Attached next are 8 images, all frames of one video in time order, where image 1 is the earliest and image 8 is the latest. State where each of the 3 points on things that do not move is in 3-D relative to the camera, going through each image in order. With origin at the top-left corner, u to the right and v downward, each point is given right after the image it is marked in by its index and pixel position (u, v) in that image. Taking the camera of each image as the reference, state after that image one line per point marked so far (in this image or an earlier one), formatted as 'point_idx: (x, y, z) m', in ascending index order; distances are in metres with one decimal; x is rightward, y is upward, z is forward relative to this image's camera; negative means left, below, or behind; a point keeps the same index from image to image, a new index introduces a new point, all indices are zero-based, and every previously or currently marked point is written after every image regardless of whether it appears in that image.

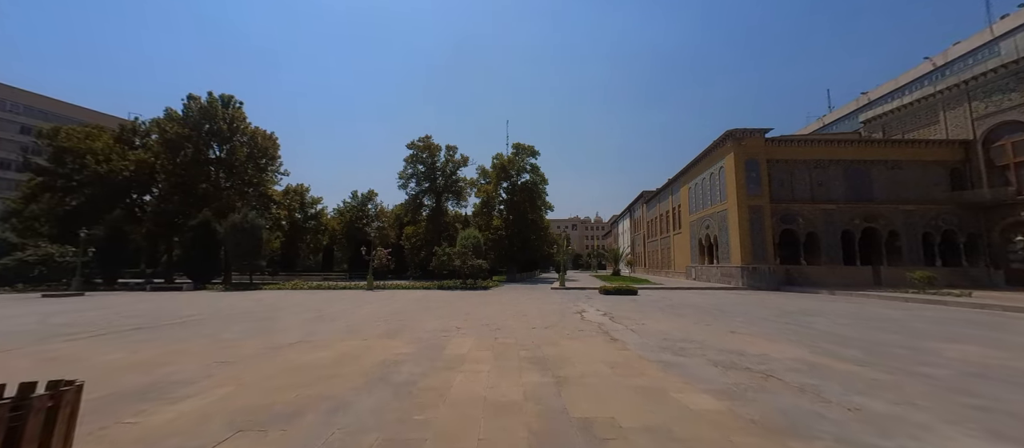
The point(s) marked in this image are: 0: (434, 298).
0: (-3.2, -3.2, +14.1) m
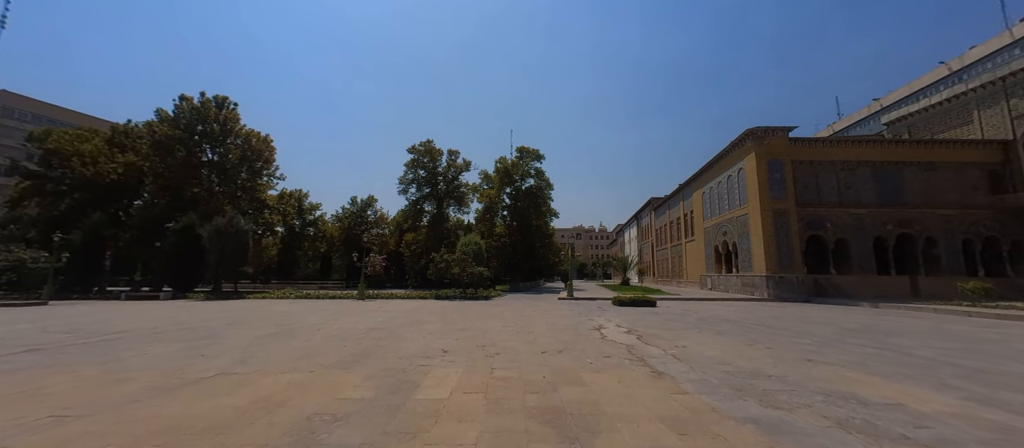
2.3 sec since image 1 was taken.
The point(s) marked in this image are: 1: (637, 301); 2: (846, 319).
0: (-3.1, -3.3, +12.6) m
1: (+4.9, -3.1, +13.0) m
2: (+9.6, -2.8, +9.4) m
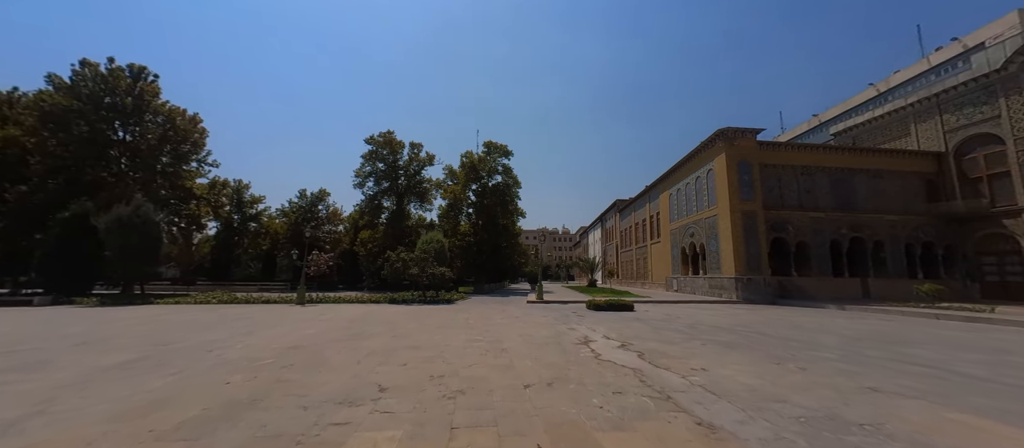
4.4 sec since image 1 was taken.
0: (-4.3, -3.1, +10.8) m
1: (+3.7, -3.0, +12.0) m
2: (+8.7, -2.7, +8.9) m
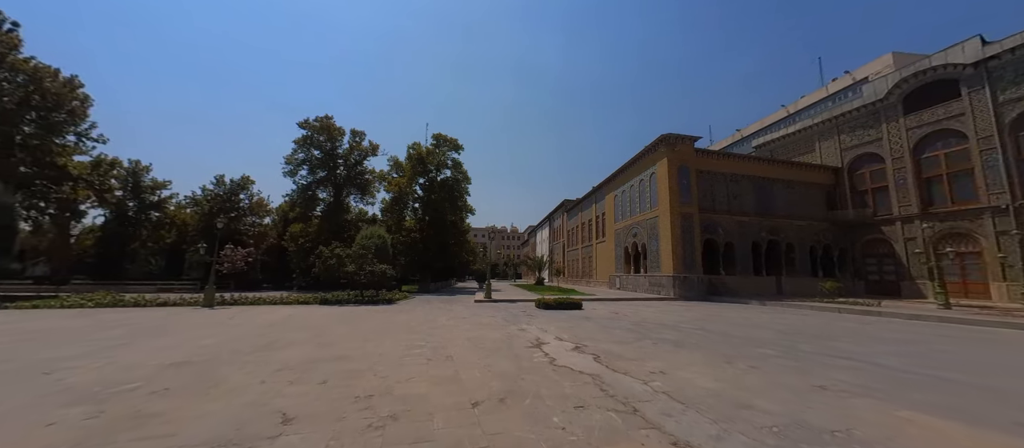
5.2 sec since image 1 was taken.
0: (-5.9, -2.8, +9.4) m
1: (+1.8, -2.9, +11.9) m
2: (+7.3, -2.8, +9.6) m
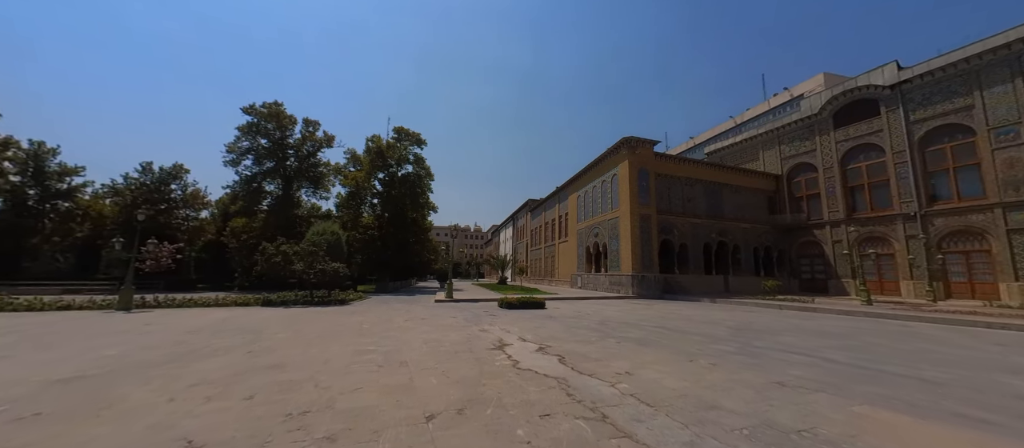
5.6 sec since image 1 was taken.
0: (-6.9, -2.6, +8.4) m
1: (+0.5, -2.8, +11.7) m
2: (+6.1, -2.8, +10.1) m
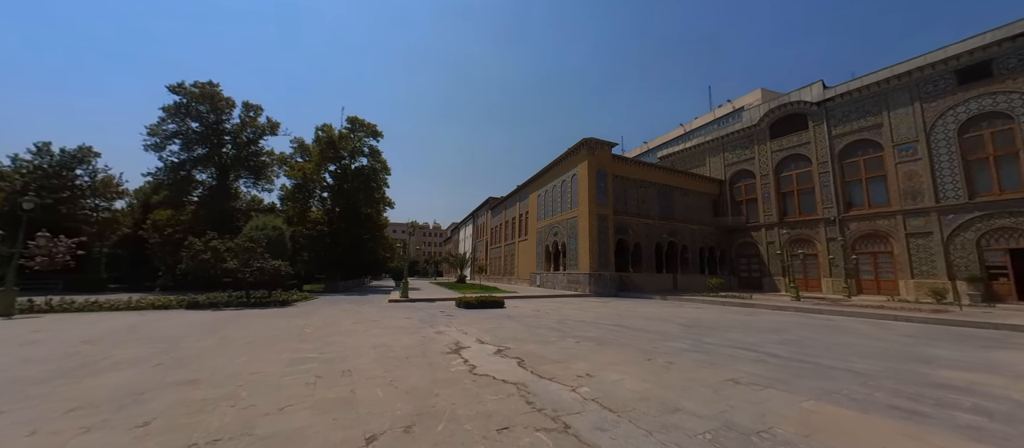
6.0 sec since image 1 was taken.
0: (-7.9, -2.4, +7.3) m
1: (-1.0, -2.7, +11.4) m
2: (+4.8, -2.8, +10.5) m
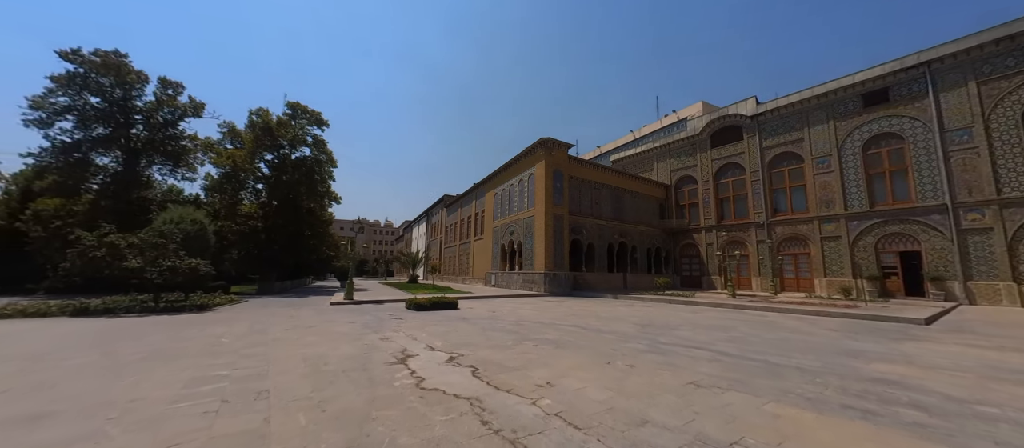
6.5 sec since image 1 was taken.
0: (-8.8, -2.2, +5.8) m
1: (-2.5, -2.6, +10.8) m
2: (+3.4, -2.9, +10.7) m
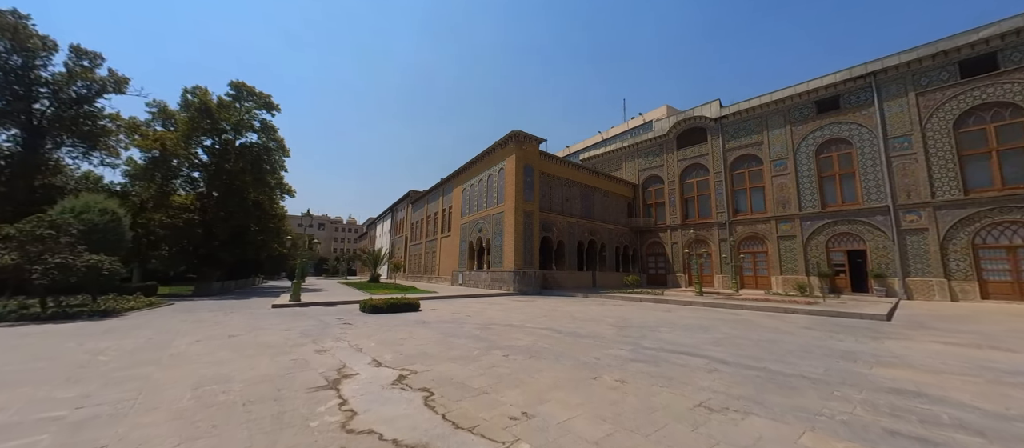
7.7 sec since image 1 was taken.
0: (-9.3, -1.9, +4.1) m
1: (-3.5, -2.4, +9.7) m
2: (+2.4, -2.7, +10.1) m
